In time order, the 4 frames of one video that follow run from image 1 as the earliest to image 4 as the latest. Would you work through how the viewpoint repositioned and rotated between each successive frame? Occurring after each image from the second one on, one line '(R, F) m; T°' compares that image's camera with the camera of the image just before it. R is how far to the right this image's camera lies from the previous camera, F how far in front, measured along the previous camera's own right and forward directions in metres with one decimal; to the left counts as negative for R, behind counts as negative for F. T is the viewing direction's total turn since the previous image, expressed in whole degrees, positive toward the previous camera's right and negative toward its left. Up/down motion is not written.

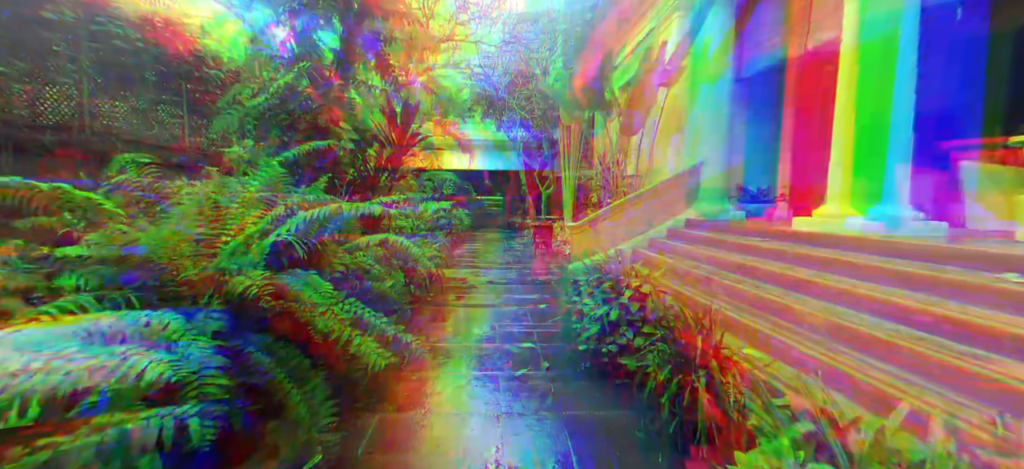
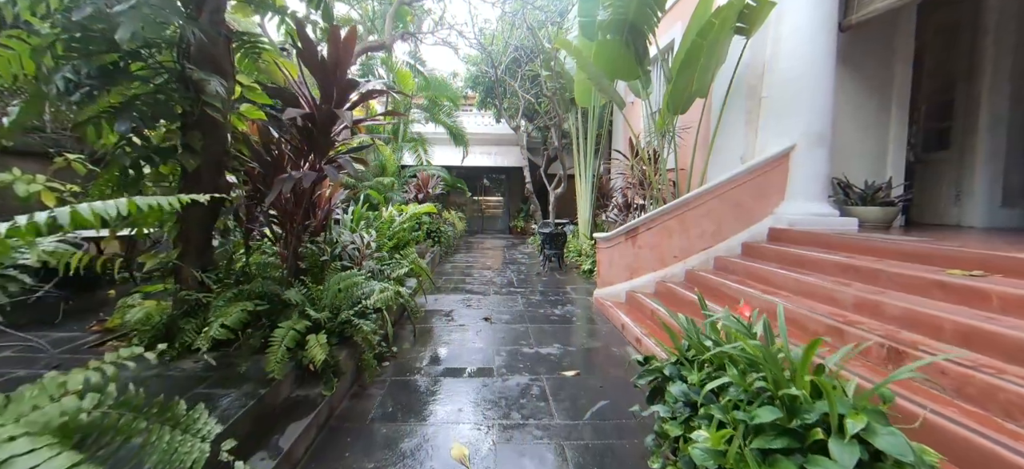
(-0.1, +1.5) m; 0°
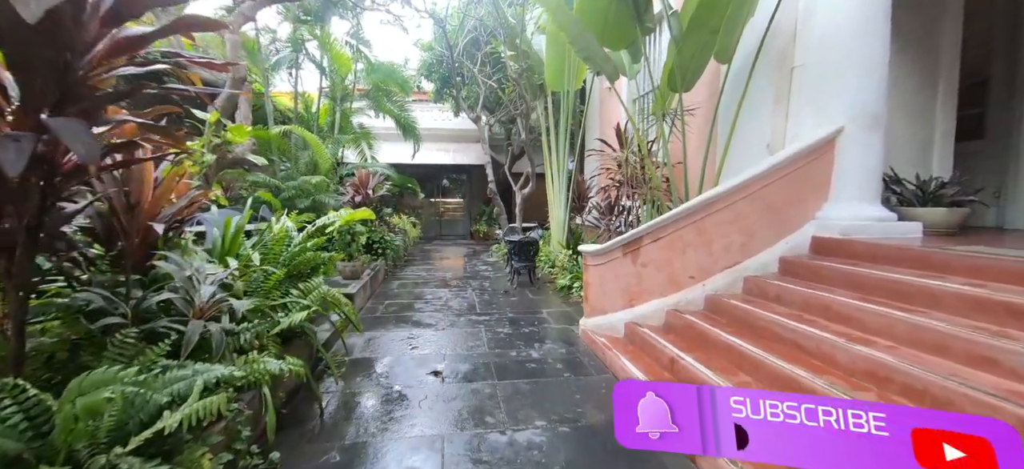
(0.0, +1.0) m; +5°
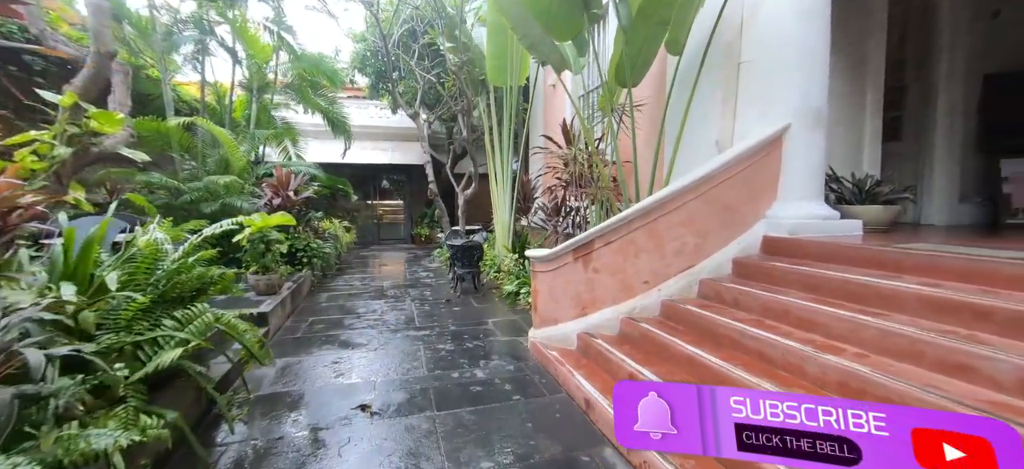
(0.0, +0.3) m; +8°
